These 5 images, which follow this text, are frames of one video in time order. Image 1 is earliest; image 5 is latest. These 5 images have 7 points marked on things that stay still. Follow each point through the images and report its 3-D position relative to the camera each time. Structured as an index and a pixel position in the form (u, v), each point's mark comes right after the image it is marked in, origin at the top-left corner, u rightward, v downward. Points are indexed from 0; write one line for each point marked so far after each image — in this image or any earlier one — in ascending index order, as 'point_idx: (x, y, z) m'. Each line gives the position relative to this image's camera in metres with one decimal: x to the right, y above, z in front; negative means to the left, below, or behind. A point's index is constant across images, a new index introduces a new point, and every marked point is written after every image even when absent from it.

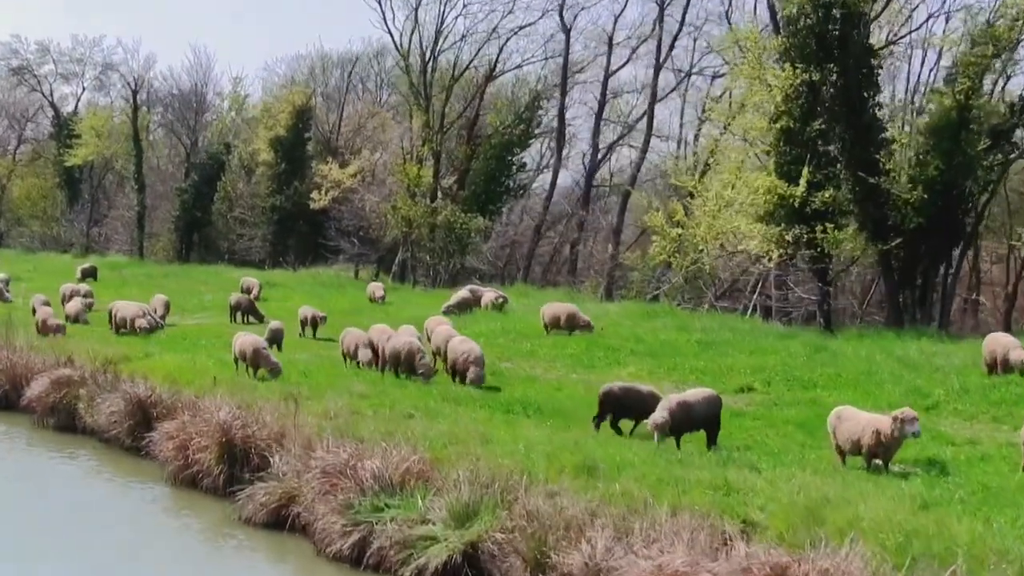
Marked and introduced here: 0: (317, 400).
0: (-2.7, -1.6, +19.9) m
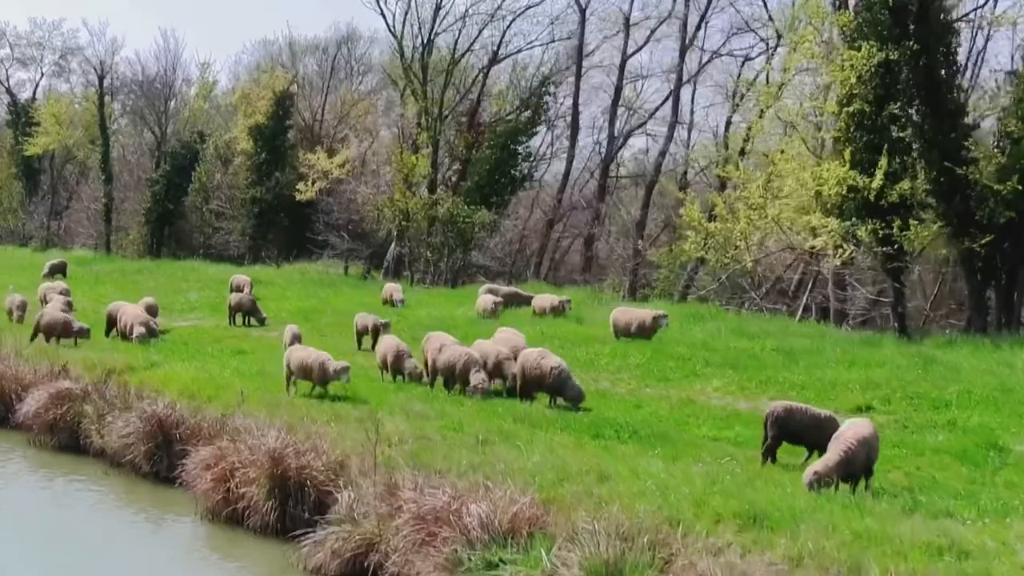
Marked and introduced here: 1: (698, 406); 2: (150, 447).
0: (-1.7, -1.6, +17.4) m
1: (+2.4, -1.5, +18.1) m
2: (-4.8, -2.1, +19.0) m
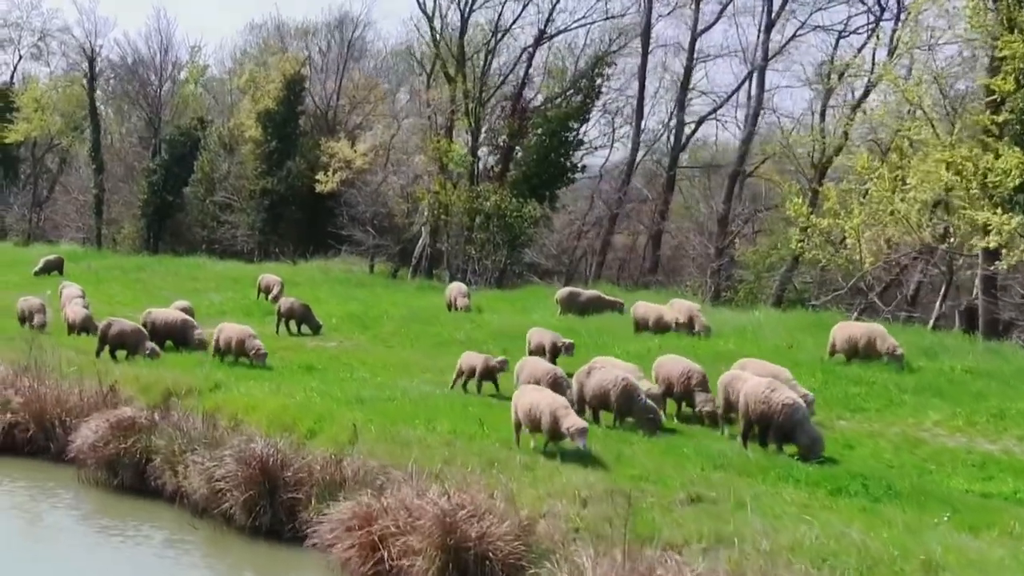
0: (+0.3, -1.8, +14.1) m
1: (+4.4, -1.7, +14.9) m
2: (-2.9, -2.3, +15.6) m
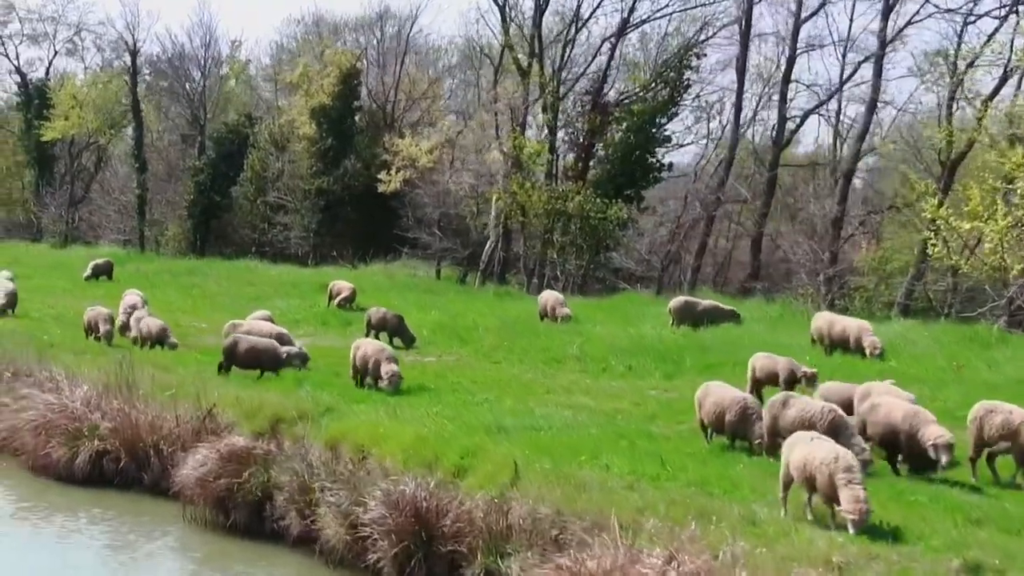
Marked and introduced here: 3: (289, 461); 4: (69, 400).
0: (+2.1, -2.0, +11.8) m
1: (+6.2, -1.8, +12.6) m
2: (-1.0, -2.4, +13.4) m
3: (-2.5, -2.0, +15.9) m
4: (-6.2, -1.5, +19.8) m
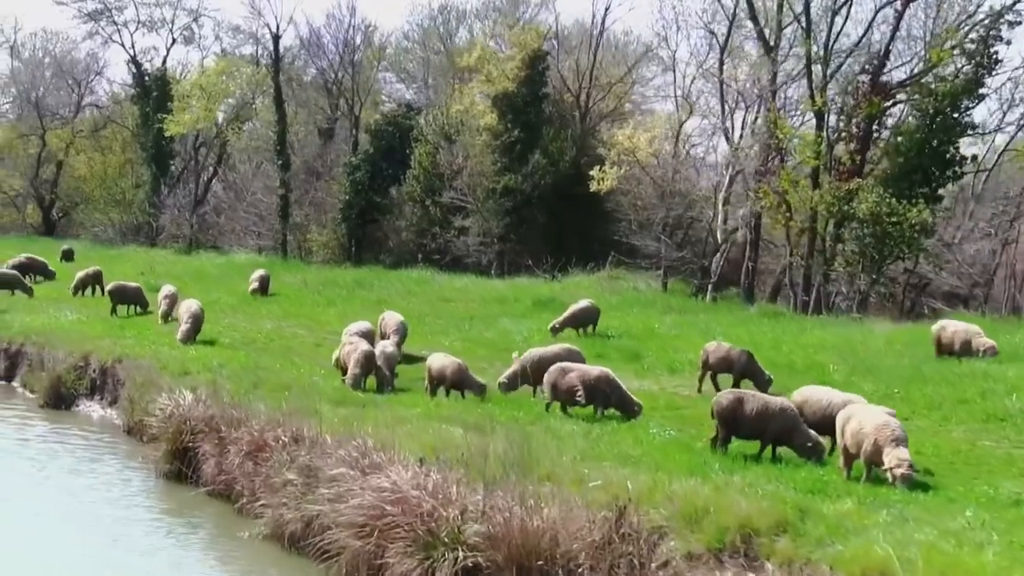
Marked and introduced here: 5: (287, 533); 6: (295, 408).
0: (+6.9, -2.4, +5.9) m
1: (+11.0, -2.3, +6.5) m
2: (+3.8, -2.9, +7.5) m
3: (+2.5, -2.4, +10.1) m
4: (-1.1, -2.0, +14.1) m
5: (-2.3, -2.6, +15.0) m
6: (-2.8, -1.6, +18.5) m
